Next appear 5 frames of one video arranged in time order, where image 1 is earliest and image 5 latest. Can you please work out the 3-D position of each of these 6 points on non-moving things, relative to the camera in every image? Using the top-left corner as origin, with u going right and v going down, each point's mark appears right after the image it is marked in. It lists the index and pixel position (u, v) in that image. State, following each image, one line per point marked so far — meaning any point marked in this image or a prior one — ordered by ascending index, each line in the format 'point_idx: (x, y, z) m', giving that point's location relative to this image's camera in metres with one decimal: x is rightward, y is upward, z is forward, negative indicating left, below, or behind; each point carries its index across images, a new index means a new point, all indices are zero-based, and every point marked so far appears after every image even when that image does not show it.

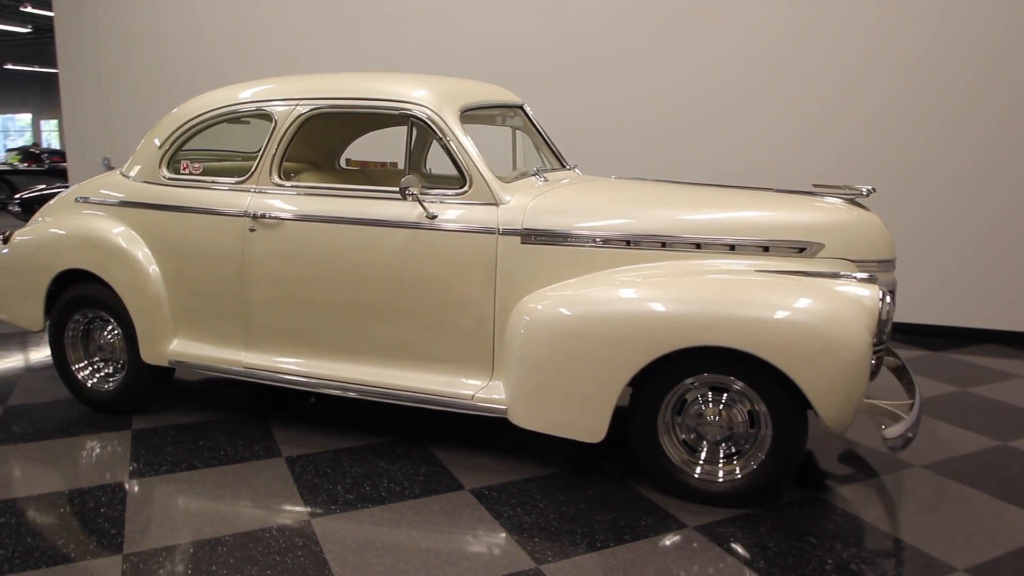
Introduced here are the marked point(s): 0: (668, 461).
0: (+0.6, -0.6, +2.8) m
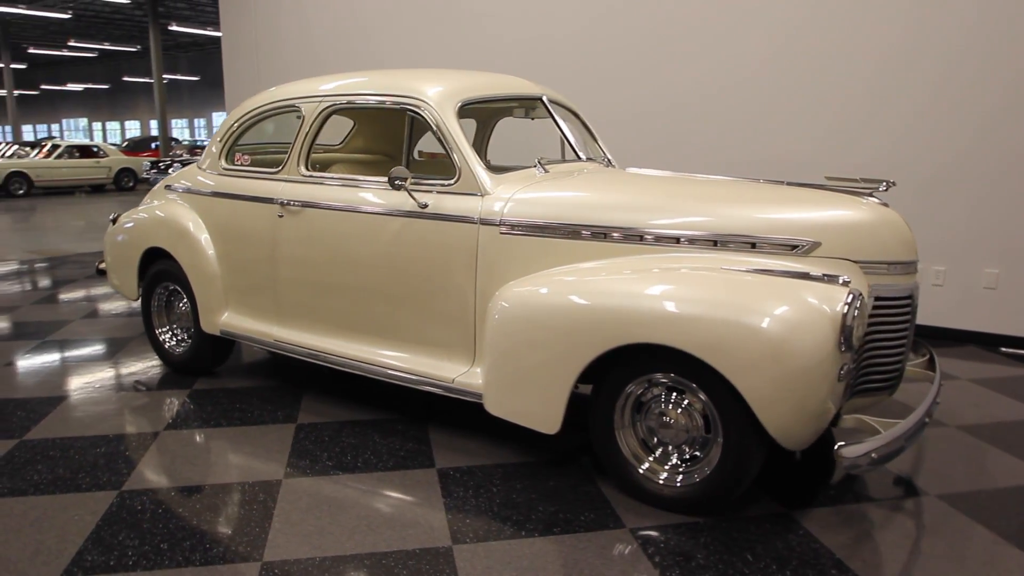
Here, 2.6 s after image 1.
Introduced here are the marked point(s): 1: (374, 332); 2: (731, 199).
0: (+0.4, -0.6, +2.8) m
1: (-0.6, -0.2, +3.4) m
2: (+0.9, +0.4, +3.0) m
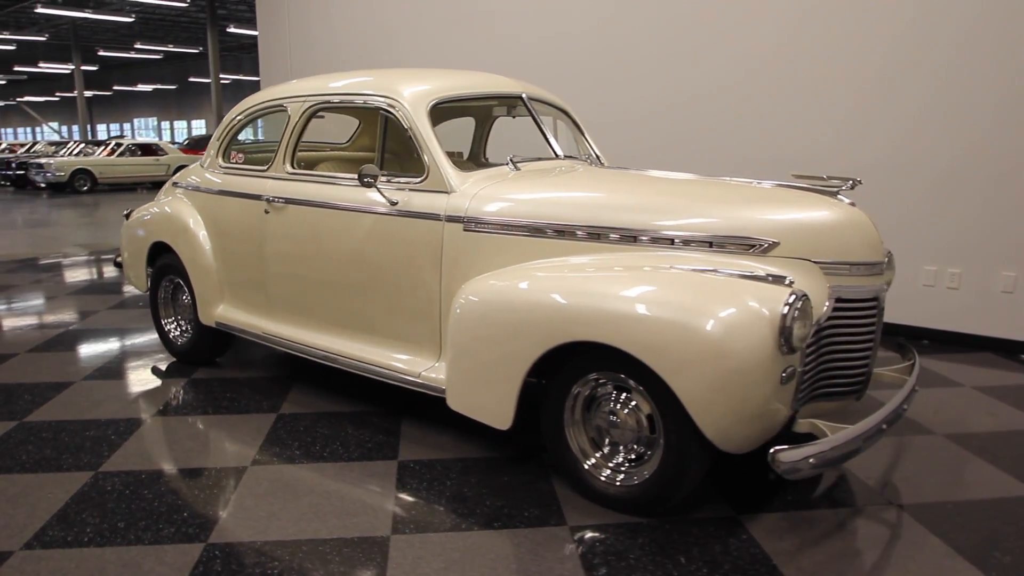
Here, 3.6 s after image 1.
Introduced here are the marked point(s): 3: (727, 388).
0: (+0.2, -0.6, +2.8) m
1: (-0.8, -0.2, +3.5) m
2: (+0.7, +0.4, +3.0) m
3: (+0.7, -0.3, +2.4) m
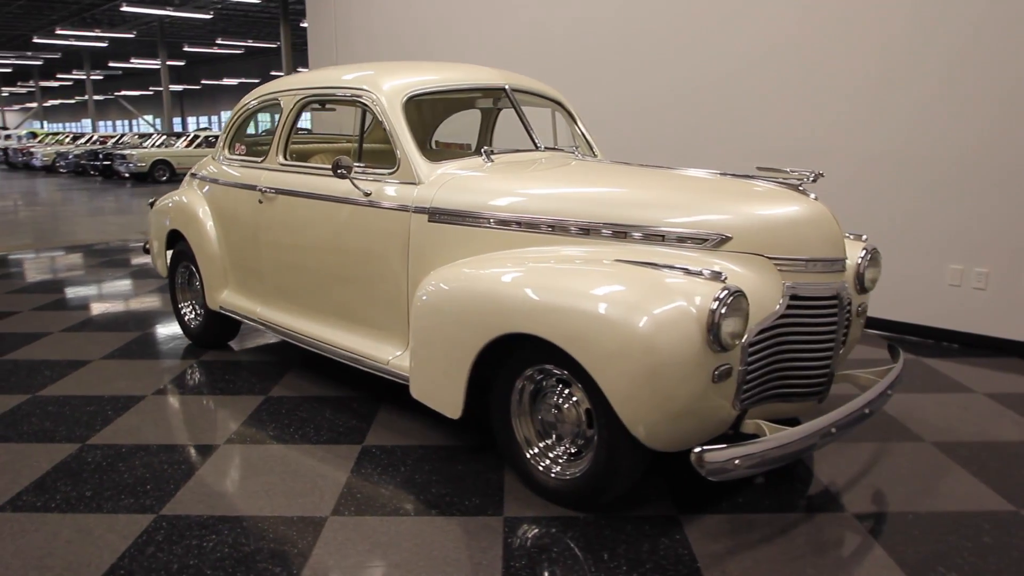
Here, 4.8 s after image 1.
0: (0.0, -0.6, +2.8) m
1: (-0.9, -0.1, +3.6) m
2: (+0.5, +0.4, +2.9) m
3: (+0.4, -0.3, +2.3) m
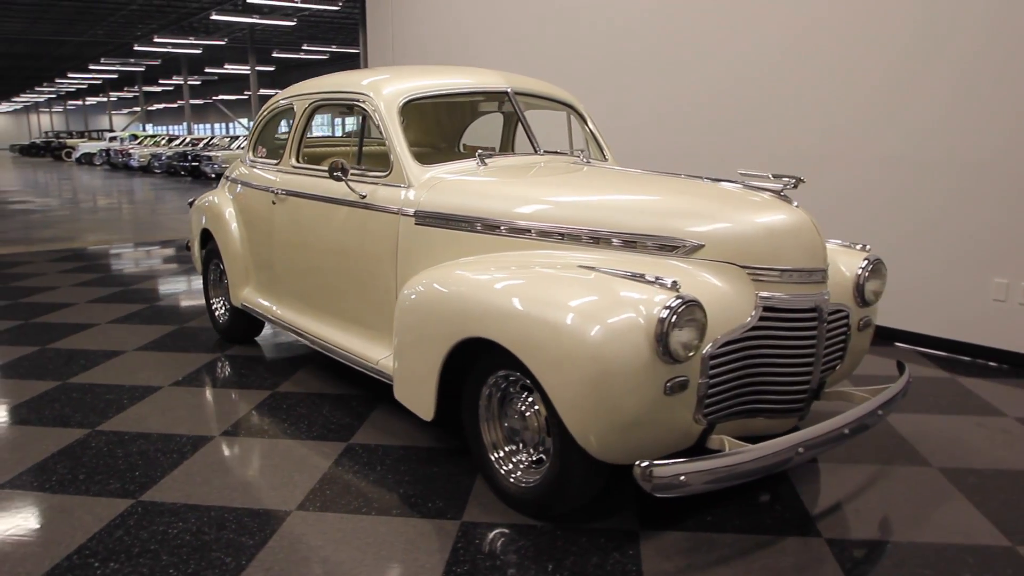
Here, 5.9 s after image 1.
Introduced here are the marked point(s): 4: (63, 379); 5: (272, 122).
0: (-0.1, -0.6, +2.8) m
1: (-0.9, -0.1, +3.7) m
2: (+0.5, +0.3, +2.8) m
3: (+0.3, -0.3, +2.3) m
4: (-2.4, -0.5, +4.1) m
5: (-1.4, +1.0, +4.4) m
